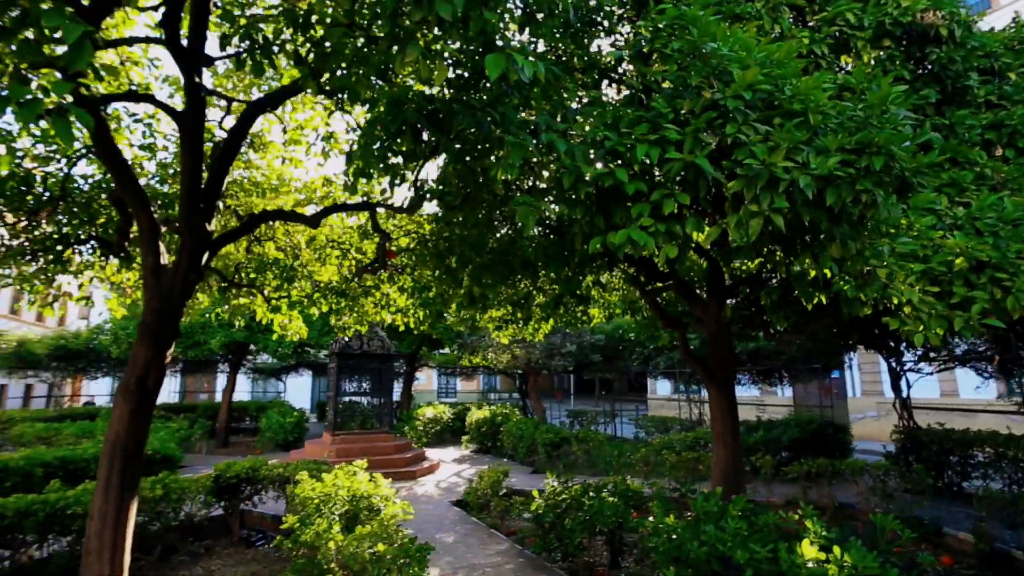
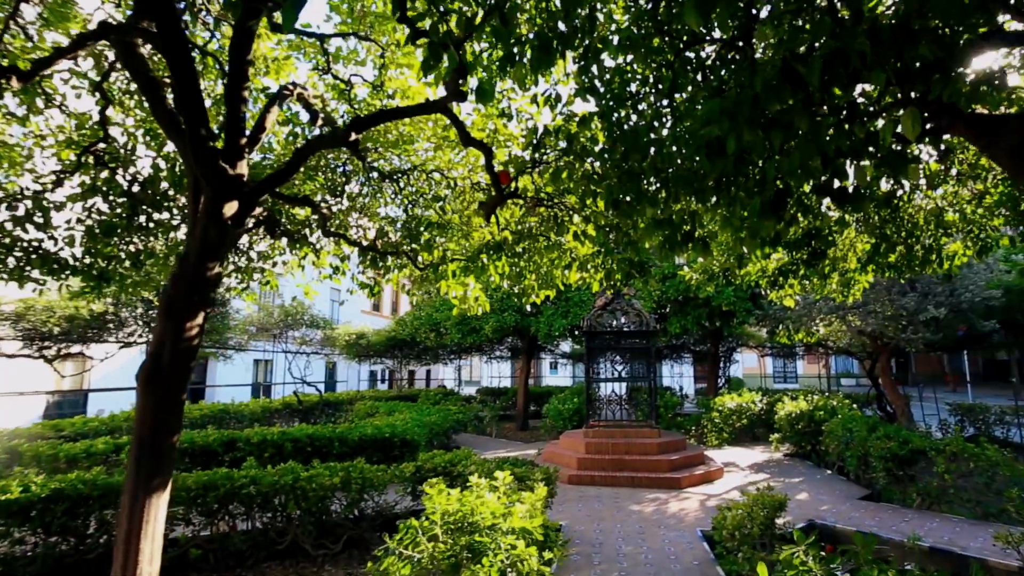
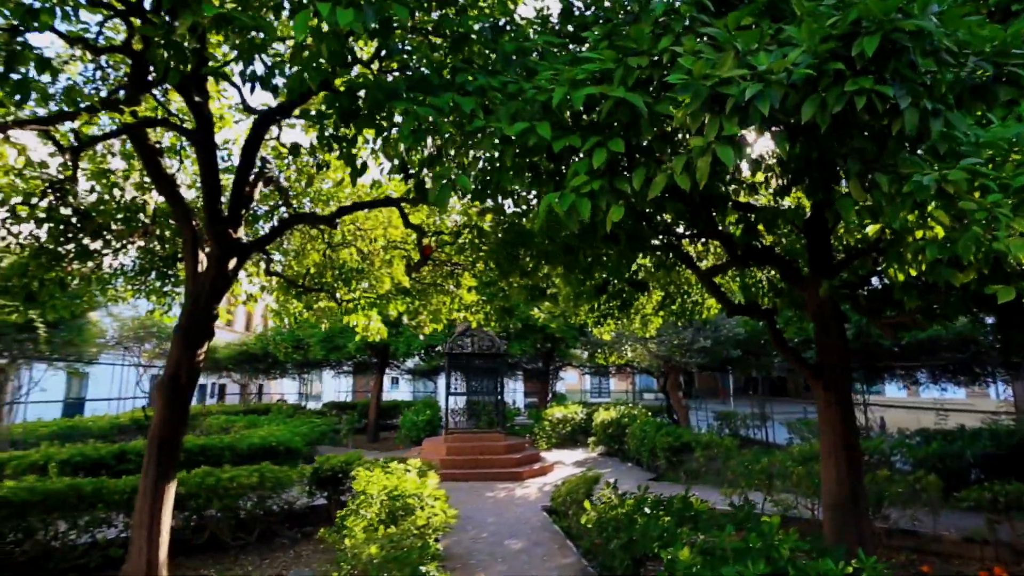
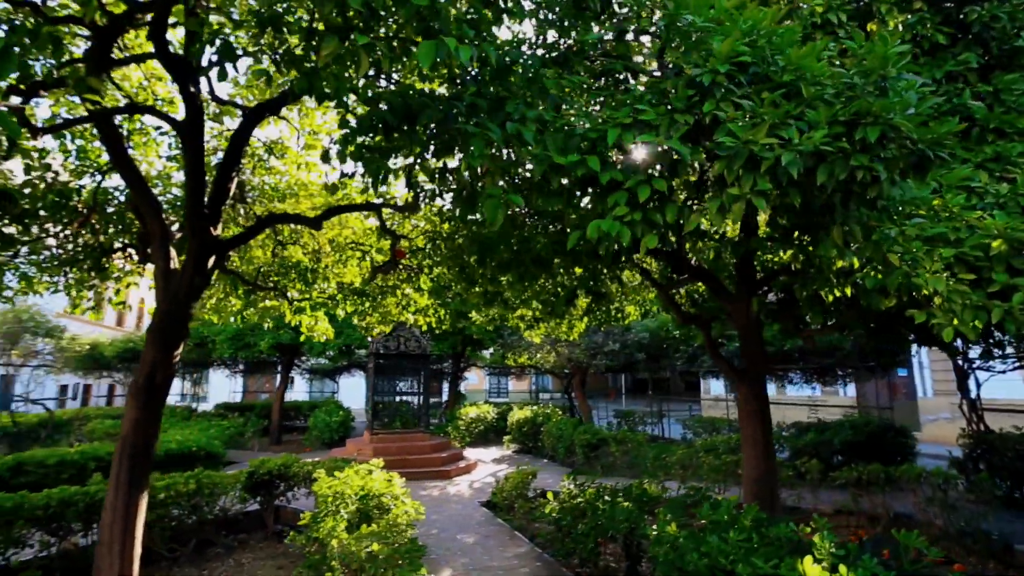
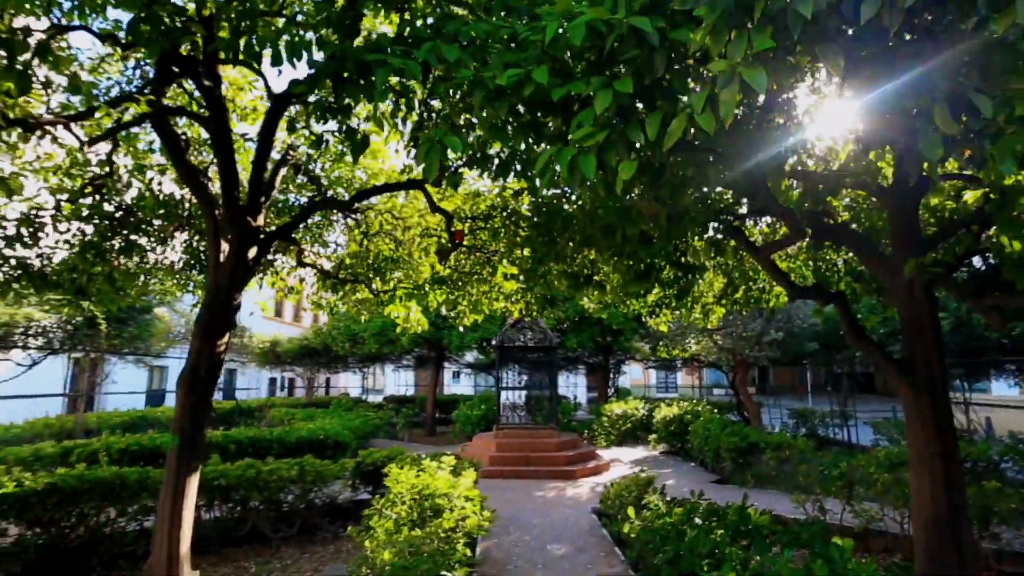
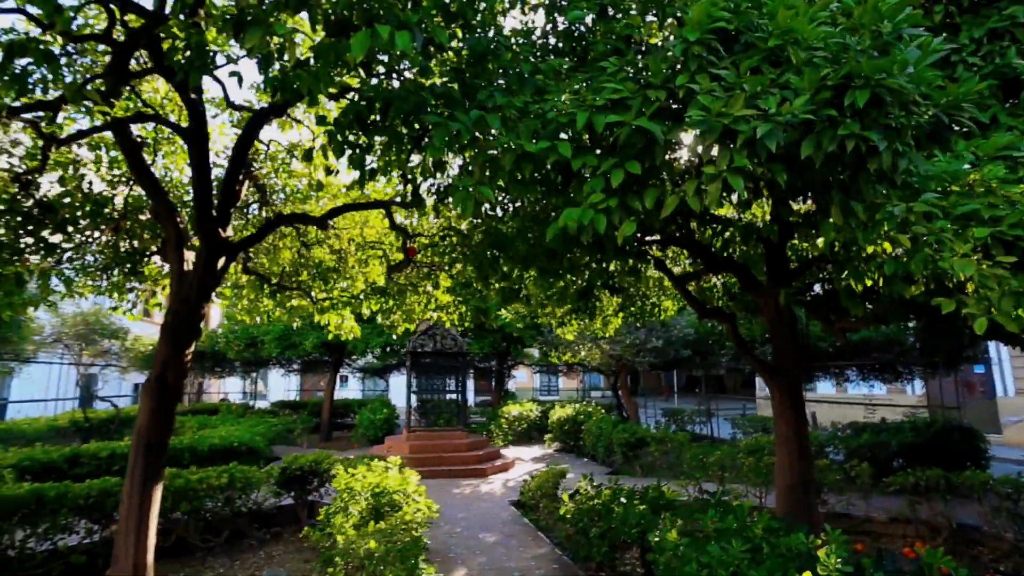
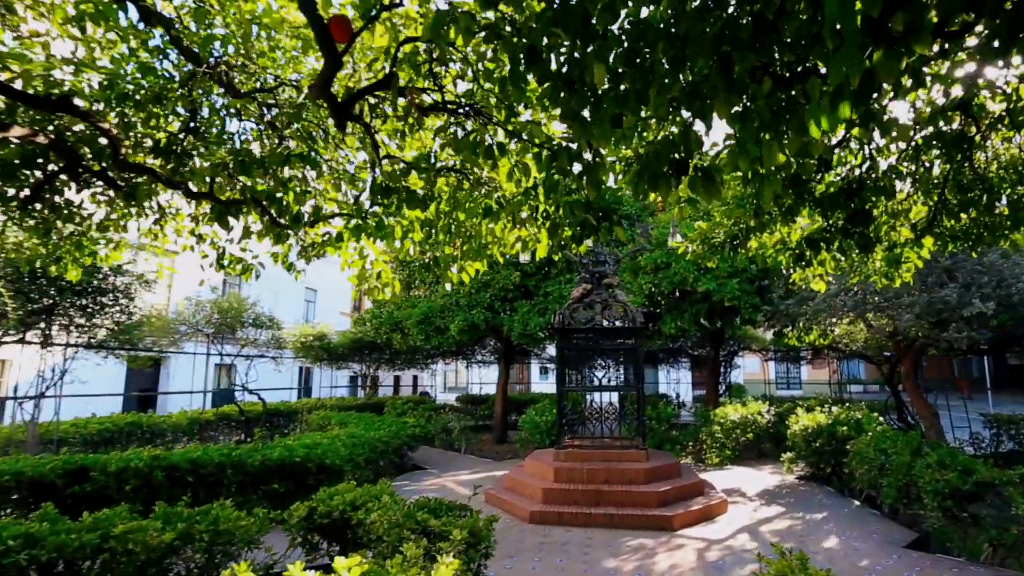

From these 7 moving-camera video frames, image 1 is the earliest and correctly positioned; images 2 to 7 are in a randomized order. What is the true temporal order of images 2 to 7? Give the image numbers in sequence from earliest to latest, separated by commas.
4, 6, 3, 5, 2, 7
